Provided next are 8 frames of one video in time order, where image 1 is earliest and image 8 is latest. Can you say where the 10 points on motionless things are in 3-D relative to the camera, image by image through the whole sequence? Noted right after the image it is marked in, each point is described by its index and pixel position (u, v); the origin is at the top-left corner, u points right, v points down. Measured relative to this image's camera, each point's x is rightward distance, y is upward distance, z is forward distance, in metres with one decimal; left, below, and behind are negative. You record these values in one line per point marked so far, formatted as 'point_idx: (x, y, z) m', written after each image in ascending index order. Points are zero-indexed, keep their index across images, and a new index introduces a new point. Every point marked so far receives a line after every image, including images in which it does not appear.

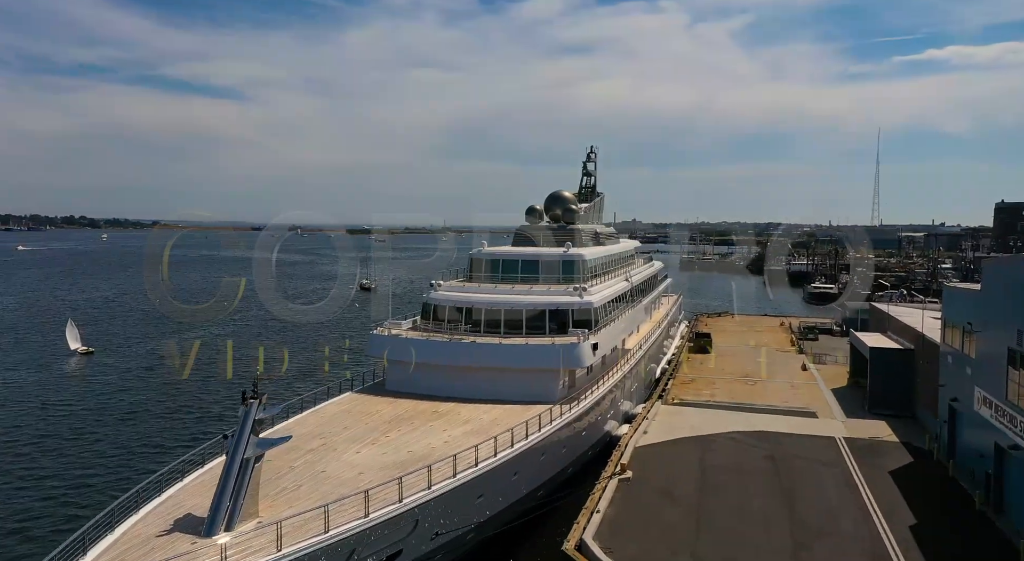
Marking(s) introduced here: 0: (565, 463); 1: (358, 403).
0: (+1.3, -4.7, +17.6) m
1: (-3.8, -3.0, +17.1) m
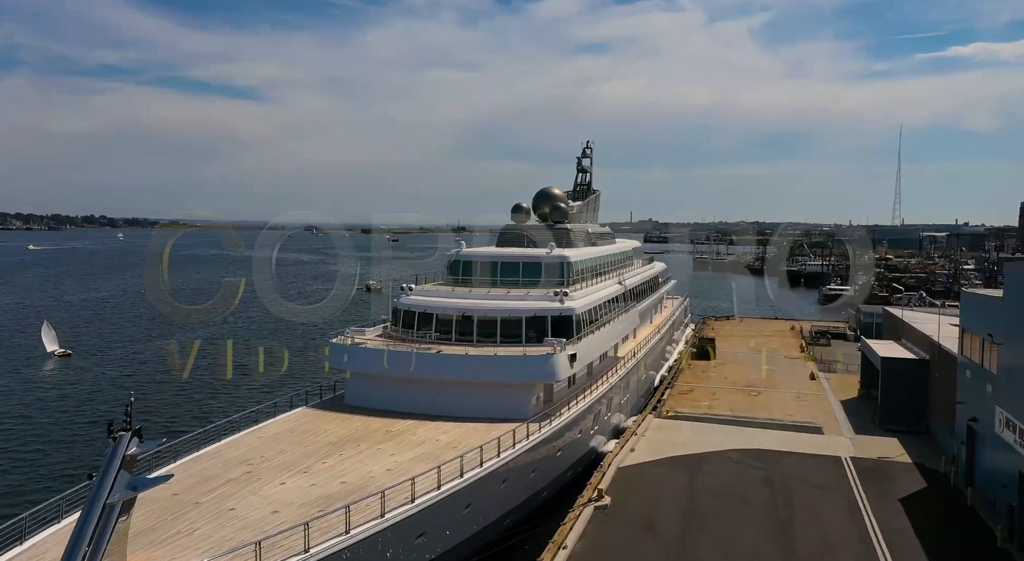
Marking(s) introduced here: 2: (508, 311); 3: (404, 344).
0: (+0.5, -4.8, +15.9) m
1: (-4.6, -3.1, +15.5) m
2: (-0.1, -0.8, +19.1) m
3: (-2.9, -1.7, +18.4) m
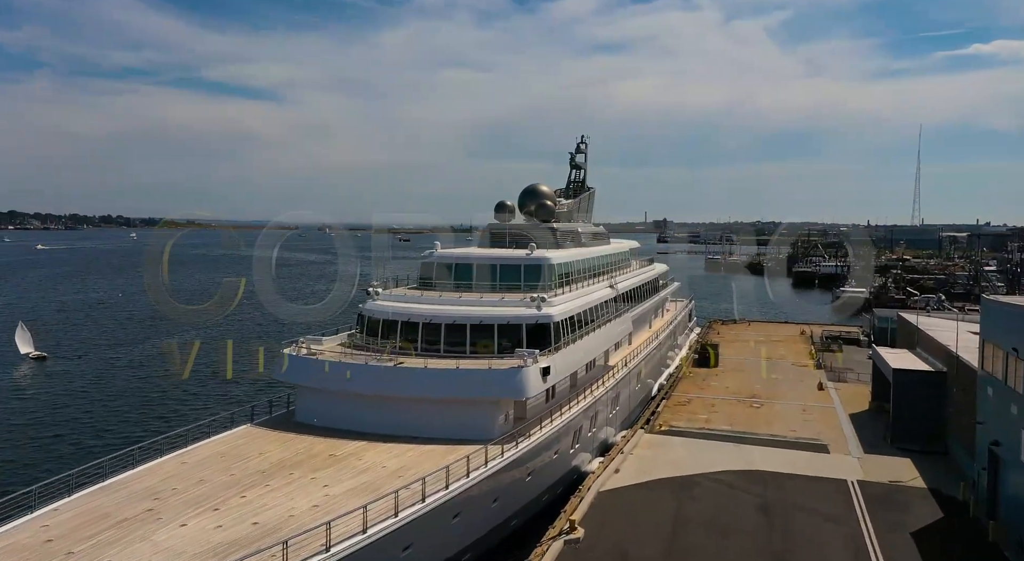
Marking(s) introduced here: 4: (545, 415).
0: (-0.3, -4.9, +14.2) m
1: (-5.4, -3.2, +13.9) m
2: (-0.9, -1.0, +17.4) m
3: (-3.6, -1.8, +16.8) m
4: (+0.8, -3.4, +17.4) m
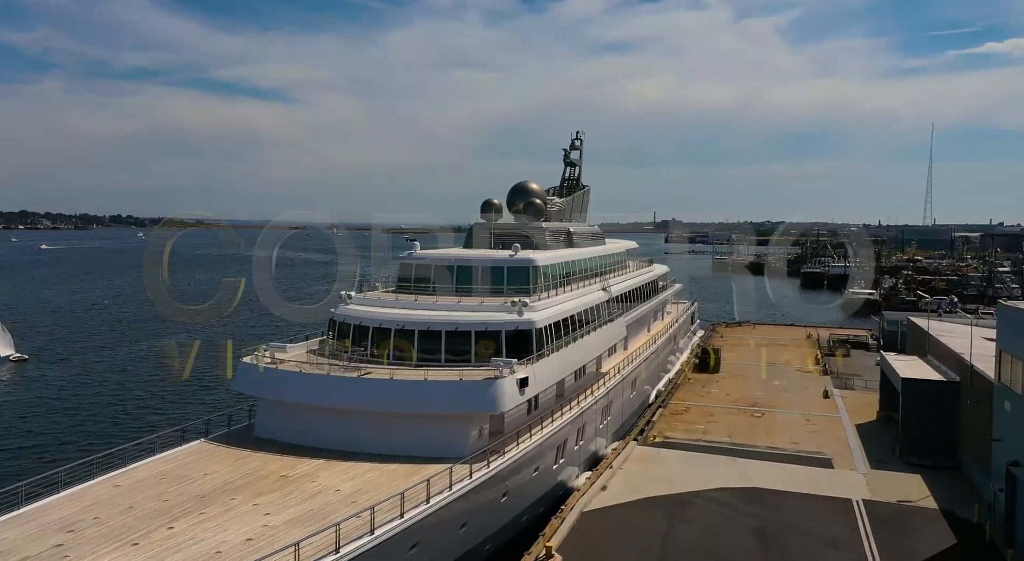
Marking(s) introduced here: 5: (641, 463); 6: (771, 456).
0: (-0.8, -5.0, +13.1) m
1: (-6.0, -3.3, +12.8) m
2: (-1.4, -1.0, +16.3) m
3: (-4.1, -1.9, +15.7) m
4: (+0.3, -3.5, +16.2) m
5: (+3.6, -5.0, +19.0) m
6: (+7.5, -5.0, +19.8) m
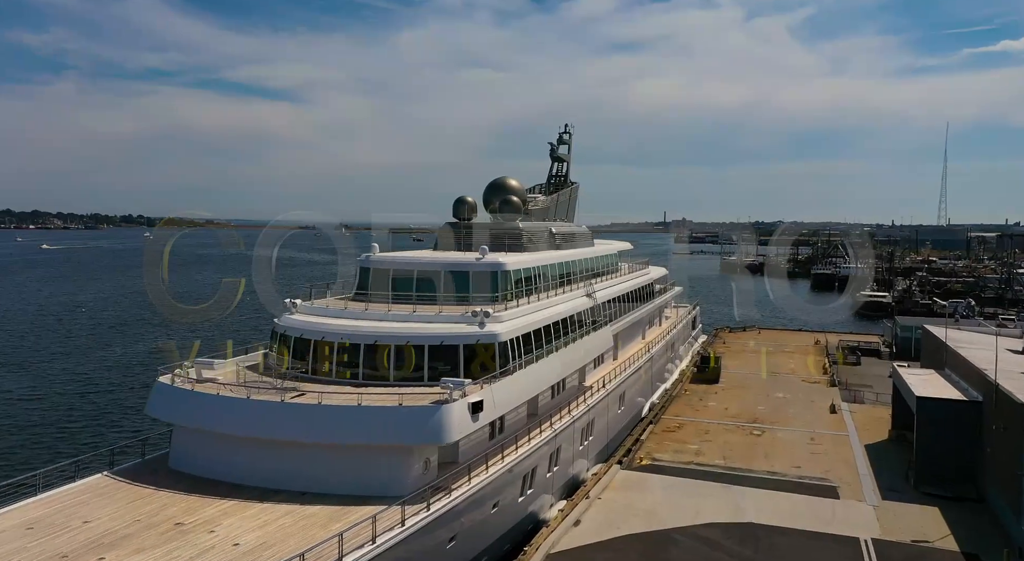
0: (-1.7, -5.1, +11.1) m
1: (-6.9, -3.5, +11.0) m
2: (-2.2, -1.2, +14.3) m
3: (-5.0, -2.0, +13.8) m
4: (-0.5, -3.6, +14.3) m
5: (+2.7, -5.2, +17.0) m
6: (+6.7, -5.2, +17.8) m
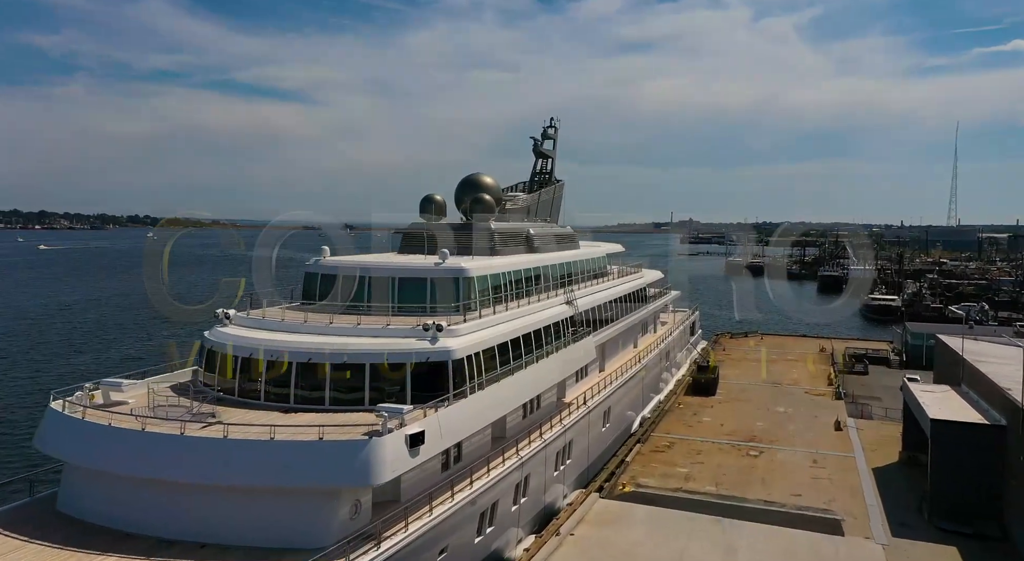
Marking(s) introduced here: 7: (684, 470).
0: (-2.6, -5.3, +9.3) m
1: (-7.7, -3.6, +9.2) m
2: (-3.0, -1.4, +12.5) m
3: (-5.8, -2.2, +12.0) m
4: (-1.4, -3.8, +12.5) m
5: (+1.9, -5.4, +15.1) m
6: (+5.9, -5.4, +15.9) m
7: (+4.7, -5.1, +18.8) m
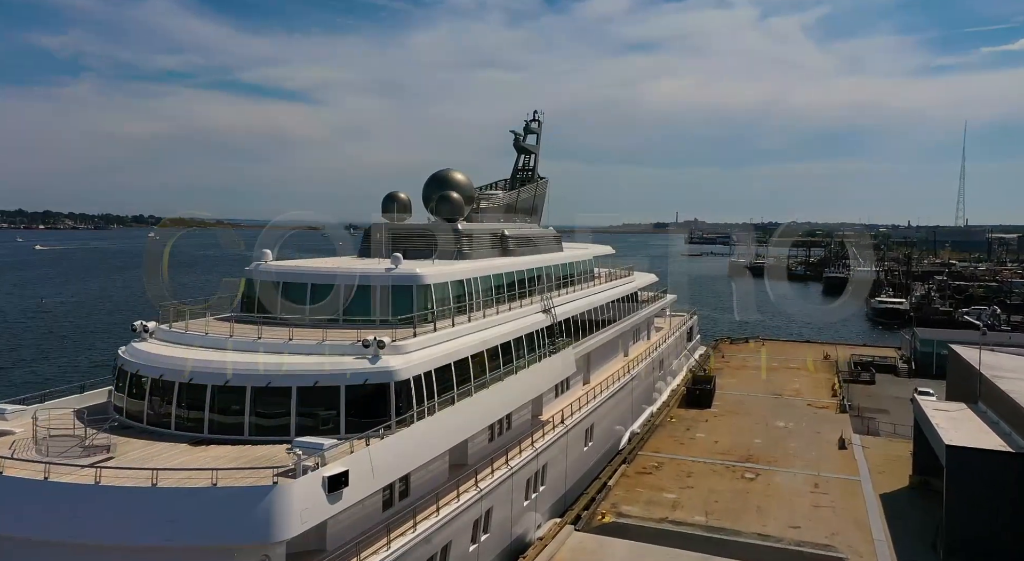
0: (-3.4, -5.5, +7.6) m
1: (-8.5, -3.8, +7.6) m
2: (-3.8, -1.5, +10.9) m
3: (-6.6, -2.3, +10.4) m
4: (-2.1, -3.9, +10.8) m
5: (+1.2, -5.5, +13.4) m
6: (+5.1, -5.5, +14.2) m
7: (+3.9, -5.3, +17.1) m
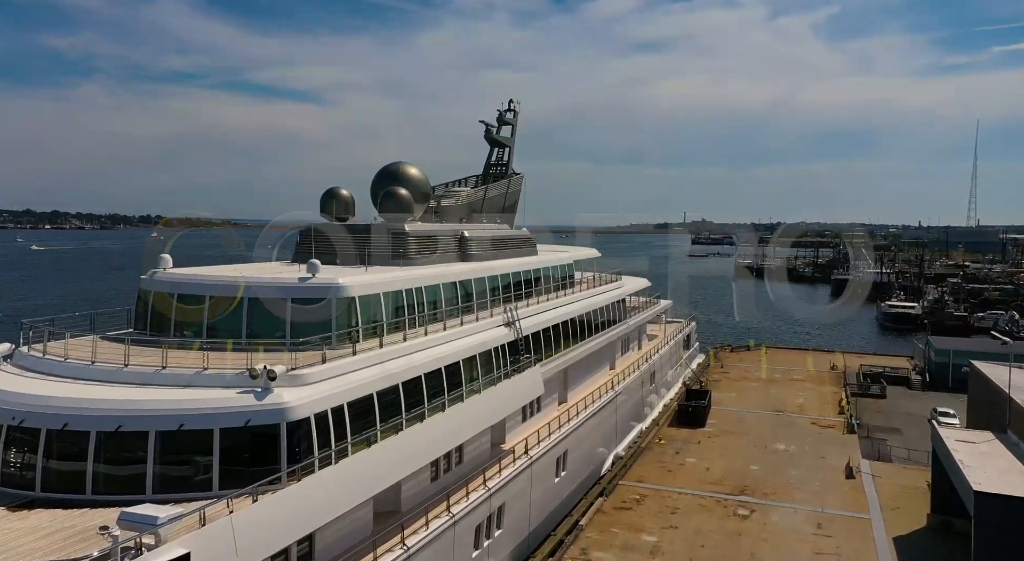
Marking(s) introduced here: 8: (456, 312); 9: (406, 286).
0: (-4.5, -5.7, +5.4) m
1: (-9.6, -4.0, +5.4) m
2: (-4.8, -1.7, +8.6) m
3: (-7.7, -2.5, +8.2) m
4: (-3.2, -4.1, +8.6) m
5: (+0.2, -5.7, +11.2) m
6: (+4.1, -5.7, +11.9) m
7: (+3.0, -5.5, +14.8) m
8: (-1.2, -0.8, +14.9) m
9: (-2.0, -0.1, +13.4) m
